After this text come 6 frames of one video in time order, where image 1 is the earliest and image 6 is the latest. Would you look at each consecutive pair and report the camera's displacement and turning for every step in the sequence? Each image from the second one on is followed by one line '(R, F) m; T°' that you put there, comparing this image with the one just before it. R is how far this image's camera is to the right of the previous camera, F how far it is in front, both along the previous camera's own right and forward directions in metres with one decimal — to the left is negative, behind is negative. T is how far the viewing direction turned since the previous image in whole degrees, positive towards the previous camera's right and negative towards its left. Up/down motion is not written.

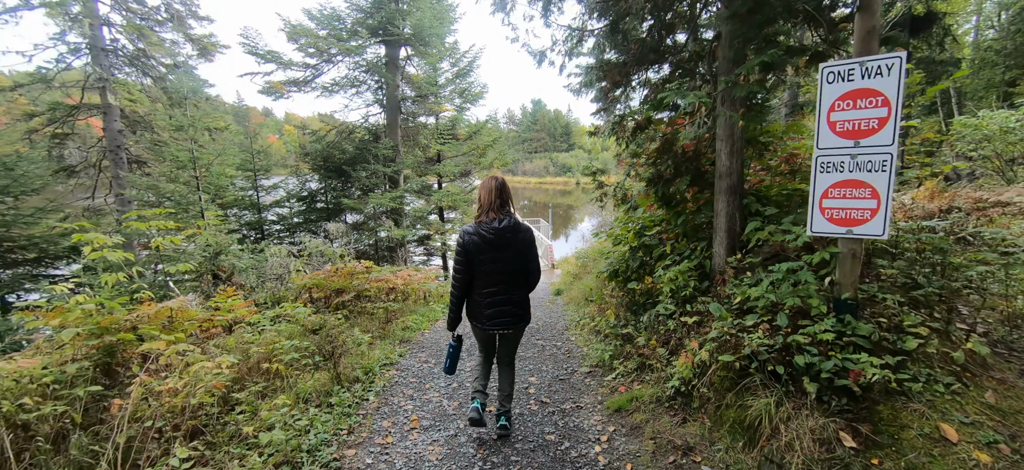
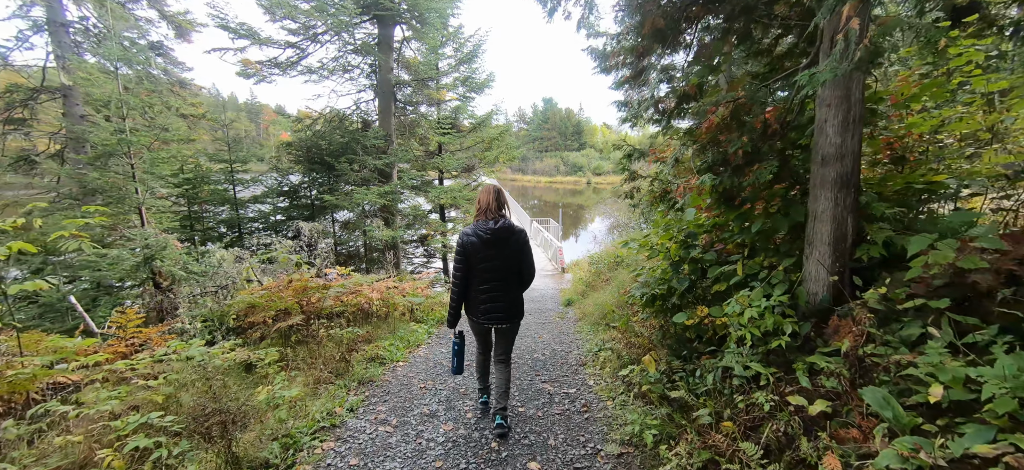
(+0.1, +1.1) m; -1°
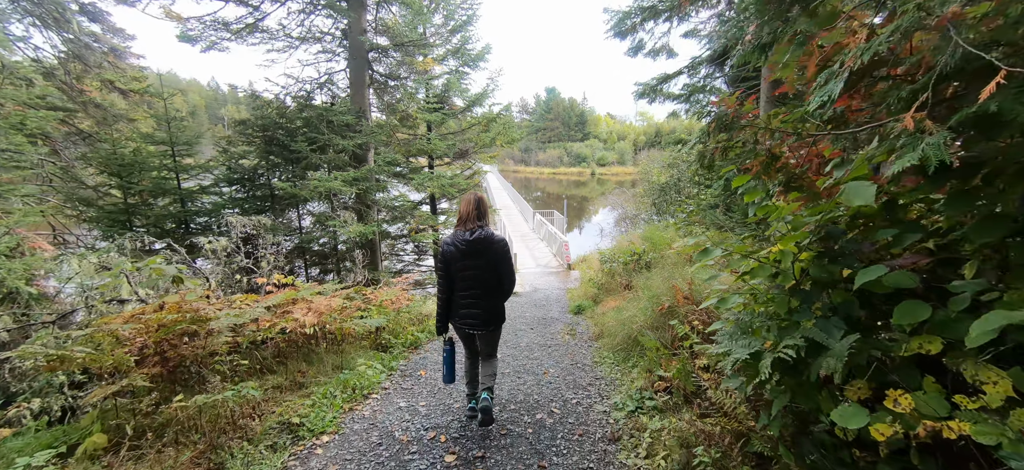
(+0.1, +1.4) m; 0°
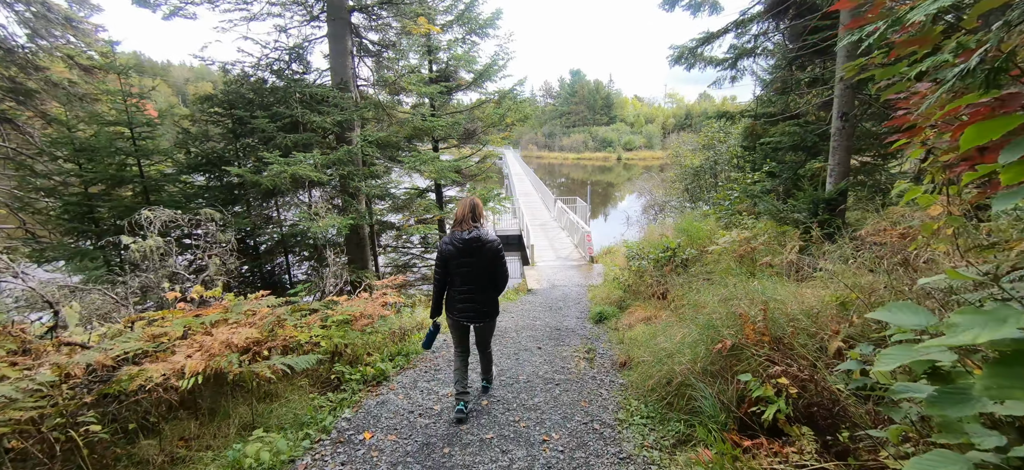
(+0.2, +1.2) m; -3°
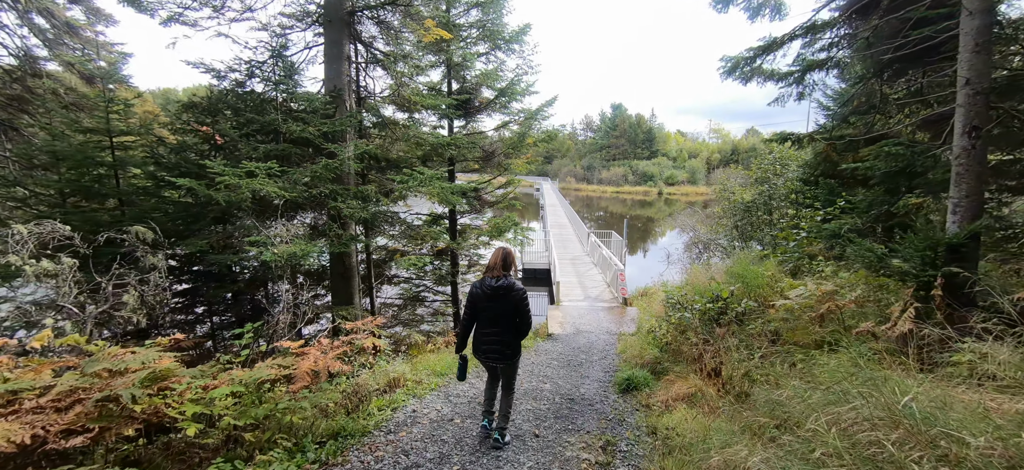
(+0.3, +1.2) m; -5°
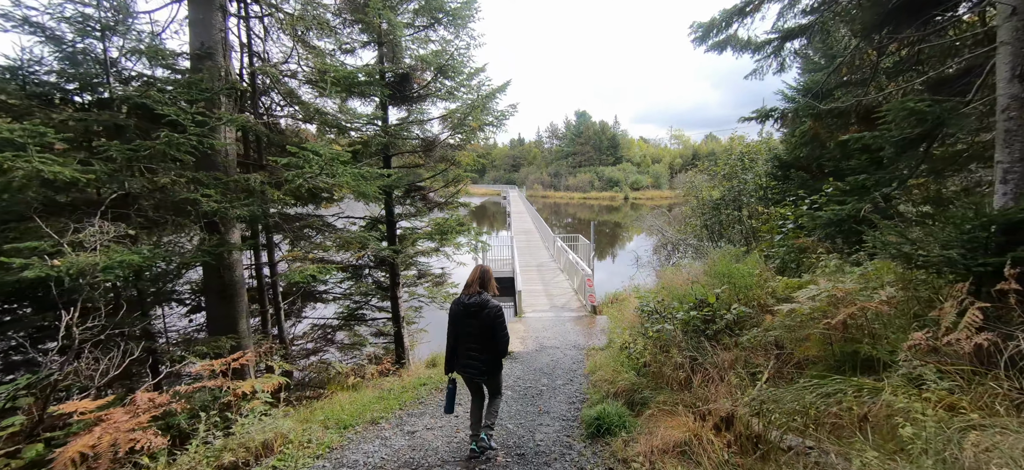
(+0.4, +1.2) m; +4°
